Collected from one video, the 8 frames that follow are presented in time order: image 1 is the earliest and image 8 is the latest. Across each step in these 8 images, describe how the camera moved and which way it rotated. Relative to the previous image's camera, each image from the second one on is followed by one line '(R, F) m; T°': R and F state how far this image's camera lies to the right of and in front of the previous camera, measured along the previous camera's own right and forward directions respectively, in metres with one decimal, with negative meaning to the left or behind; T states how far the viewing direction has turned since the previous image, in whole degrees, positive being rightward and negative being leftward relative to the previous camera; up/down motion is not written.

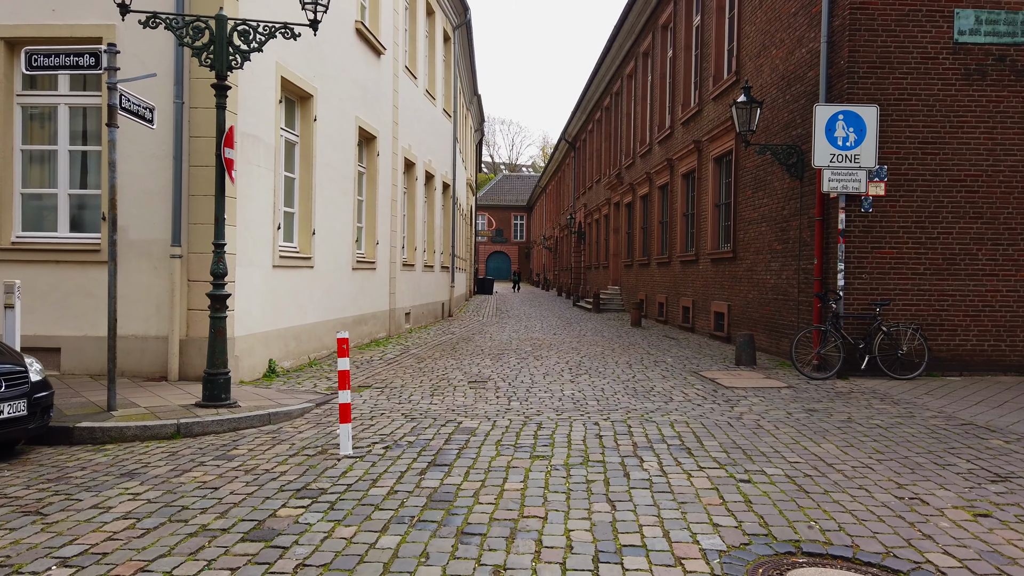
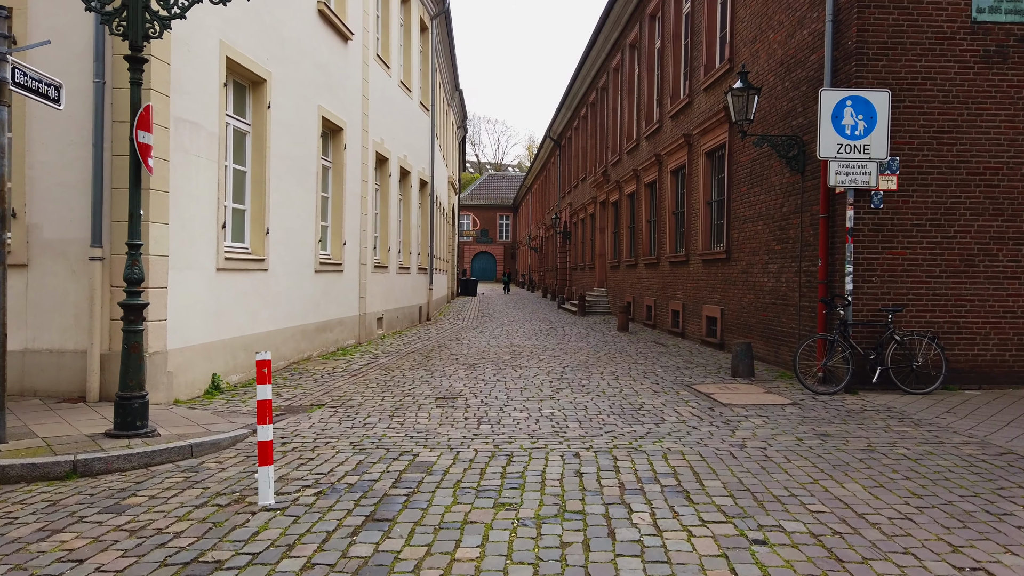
(+0.2, +1.0) m; +1°
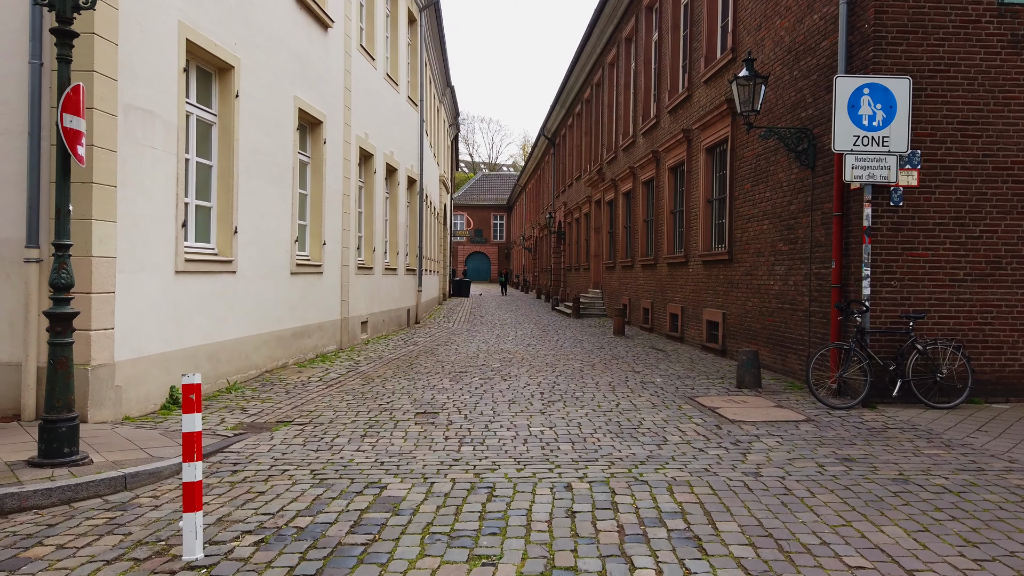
(+0.1, +0.7) m; 0°
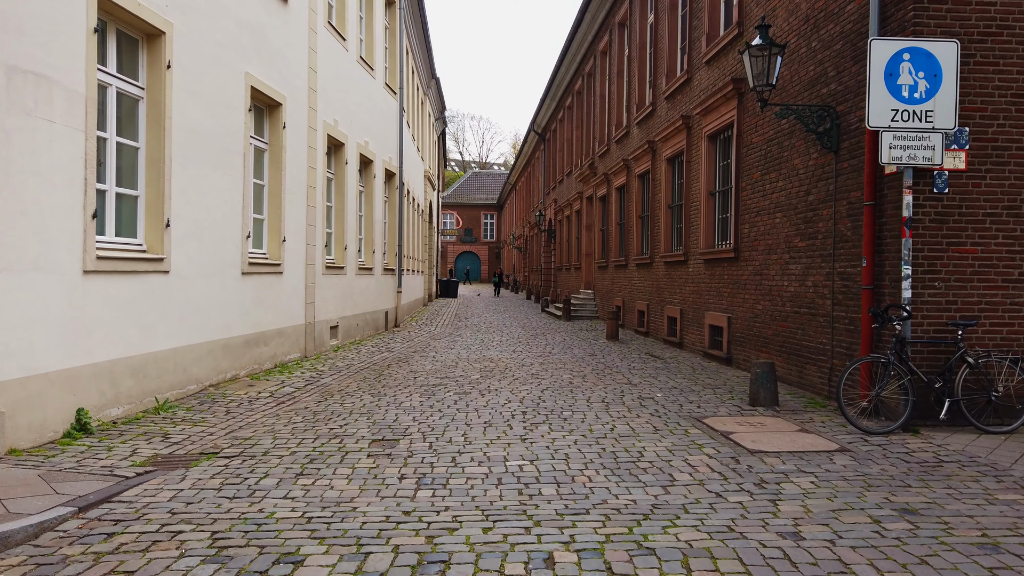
(+0.2, +1.3) m; +1°
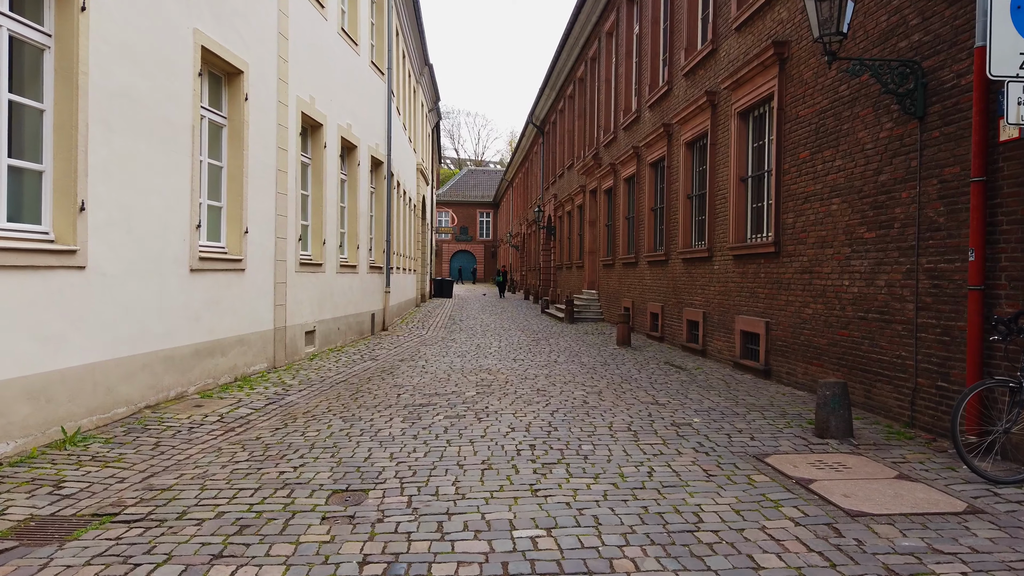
(-0.1, +1.6) m; 0°
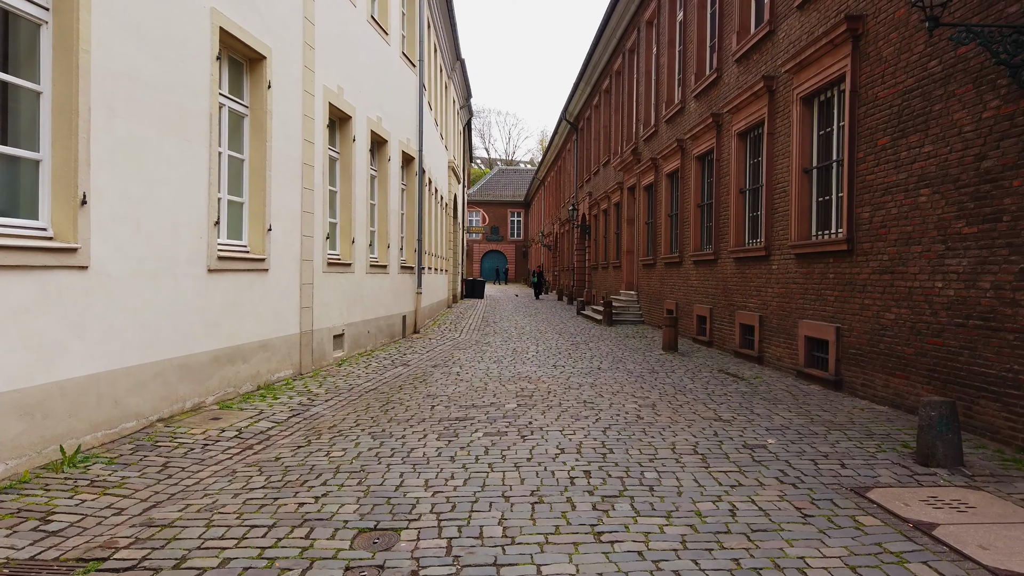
(-0.2, +0.8) m; -2°
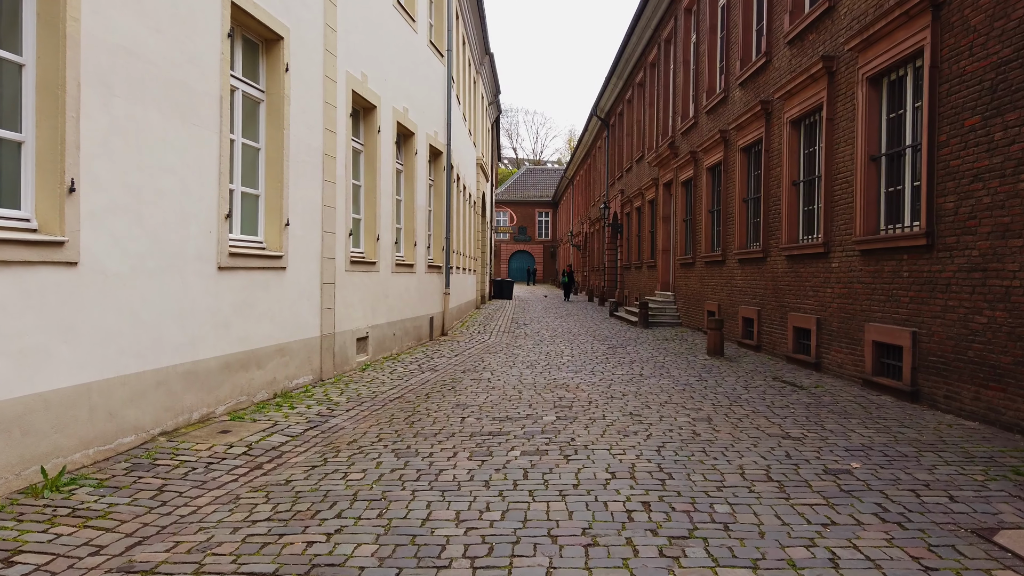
(-0.1, +0.8) m; -2°
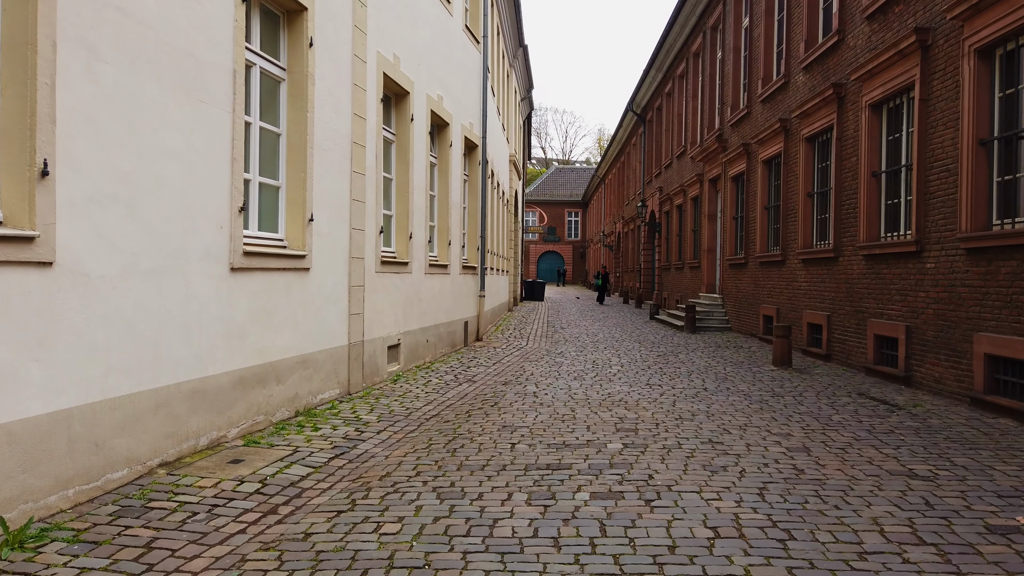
(-0.3, +1.0) m; -2°
